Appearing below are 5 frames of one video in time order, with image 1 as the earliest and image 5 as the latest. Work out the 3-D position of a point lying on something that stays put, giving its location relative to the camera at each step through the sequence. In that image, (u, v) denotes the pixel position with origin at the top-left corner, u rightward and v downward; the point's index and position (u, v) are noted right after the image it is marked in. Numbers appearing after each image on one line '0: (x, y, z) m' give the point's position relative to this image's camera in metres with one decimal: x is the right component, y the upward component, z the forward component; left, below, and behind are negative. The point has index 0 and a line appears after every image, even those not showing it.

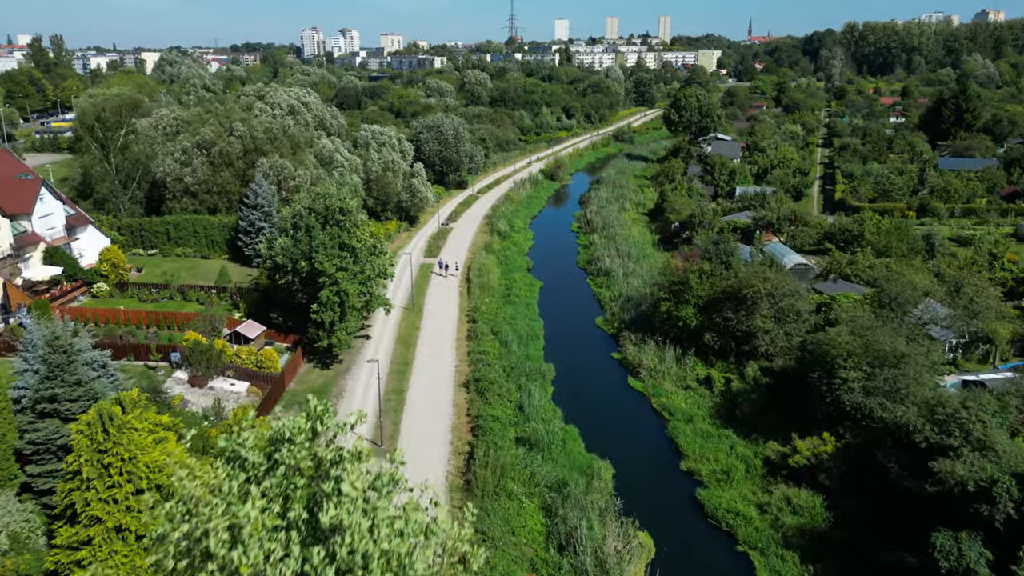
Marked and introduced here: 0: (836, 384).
0: (+8.8, -2.6, +19.6) m
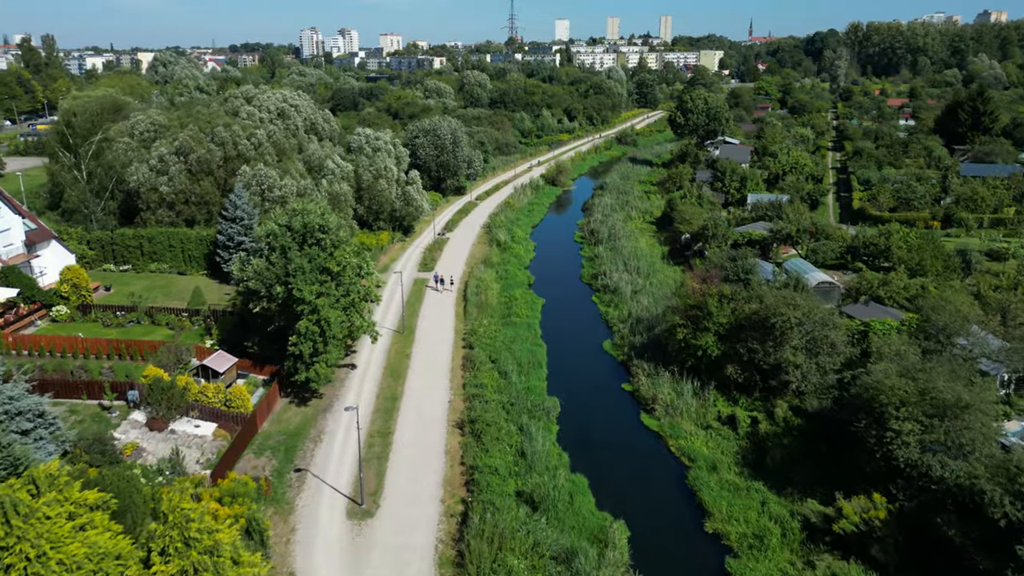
0: (+8.8, -3.5, +17.0) m
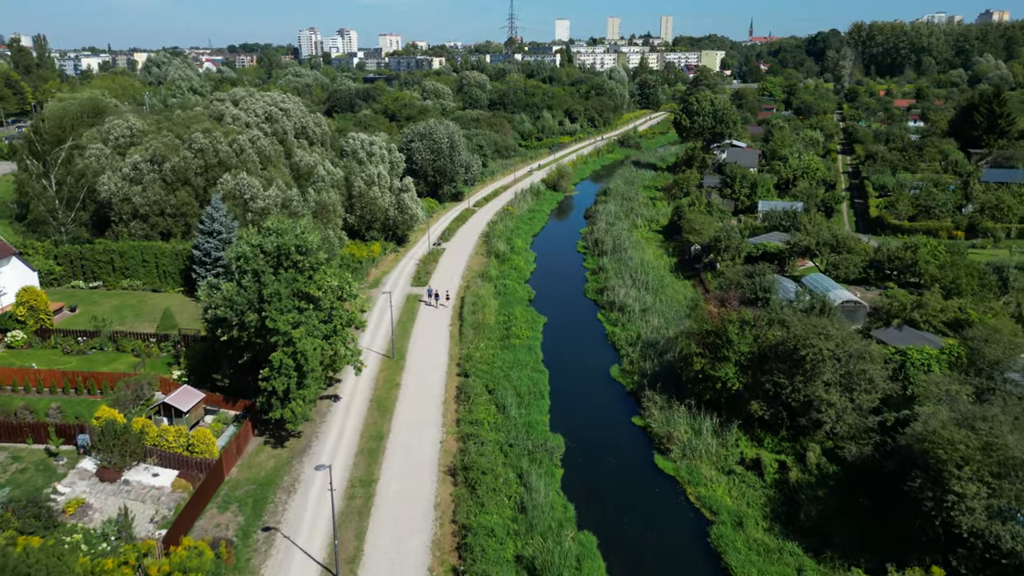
0: (+8.8, -4.3, +14.6) m
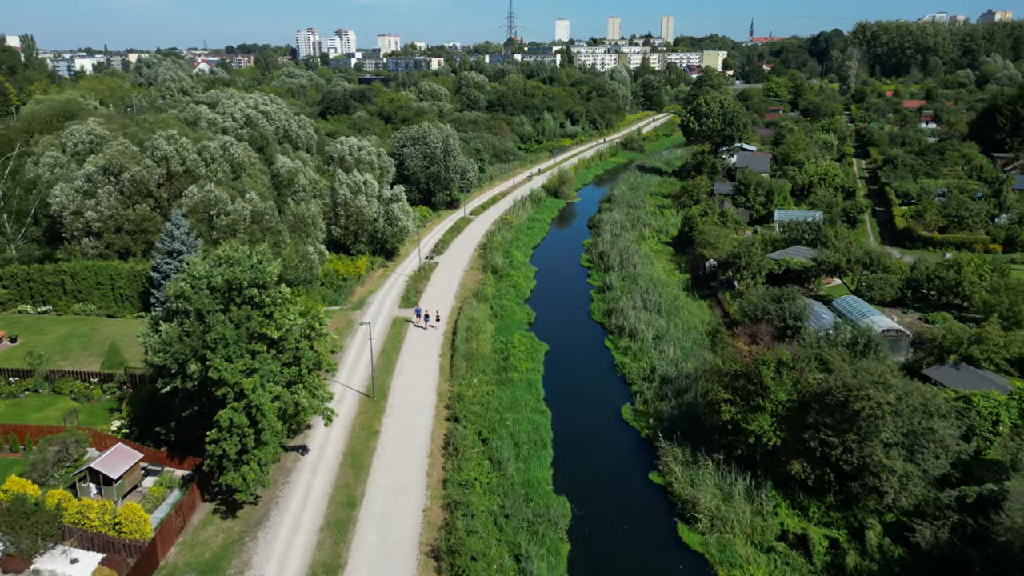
0: (+8.7, -5.2, +11.3) m
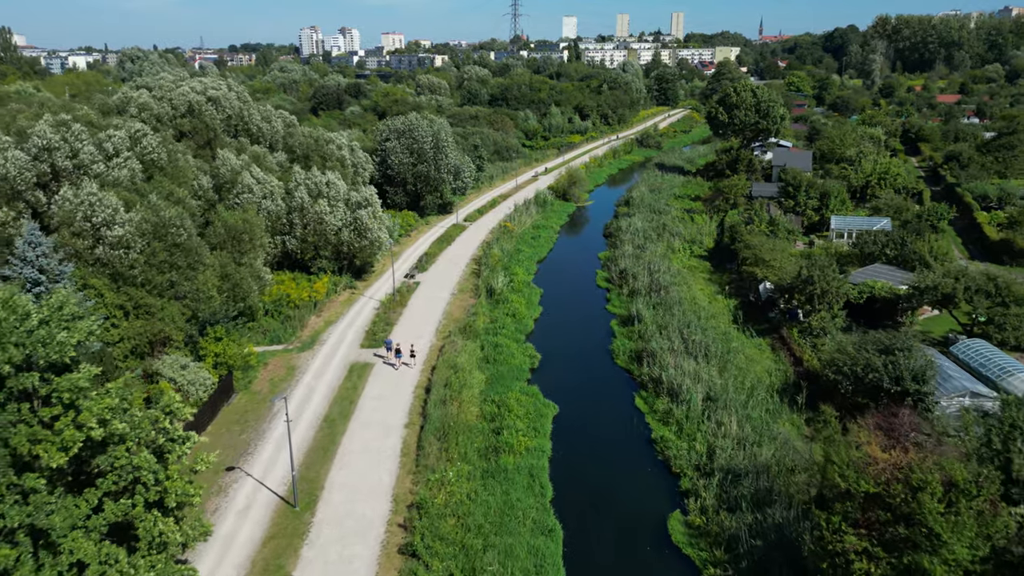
0: (+8.4, -6.4, +3.3) m
